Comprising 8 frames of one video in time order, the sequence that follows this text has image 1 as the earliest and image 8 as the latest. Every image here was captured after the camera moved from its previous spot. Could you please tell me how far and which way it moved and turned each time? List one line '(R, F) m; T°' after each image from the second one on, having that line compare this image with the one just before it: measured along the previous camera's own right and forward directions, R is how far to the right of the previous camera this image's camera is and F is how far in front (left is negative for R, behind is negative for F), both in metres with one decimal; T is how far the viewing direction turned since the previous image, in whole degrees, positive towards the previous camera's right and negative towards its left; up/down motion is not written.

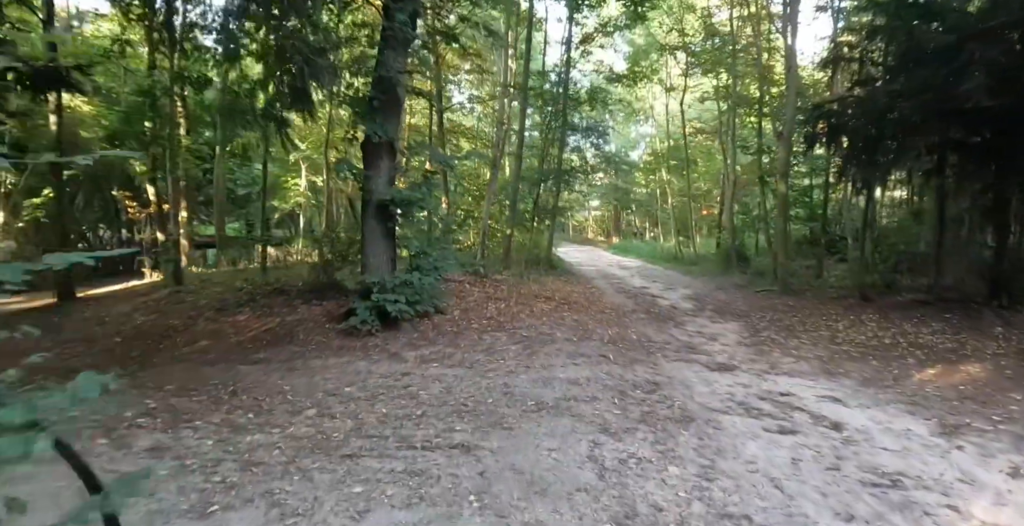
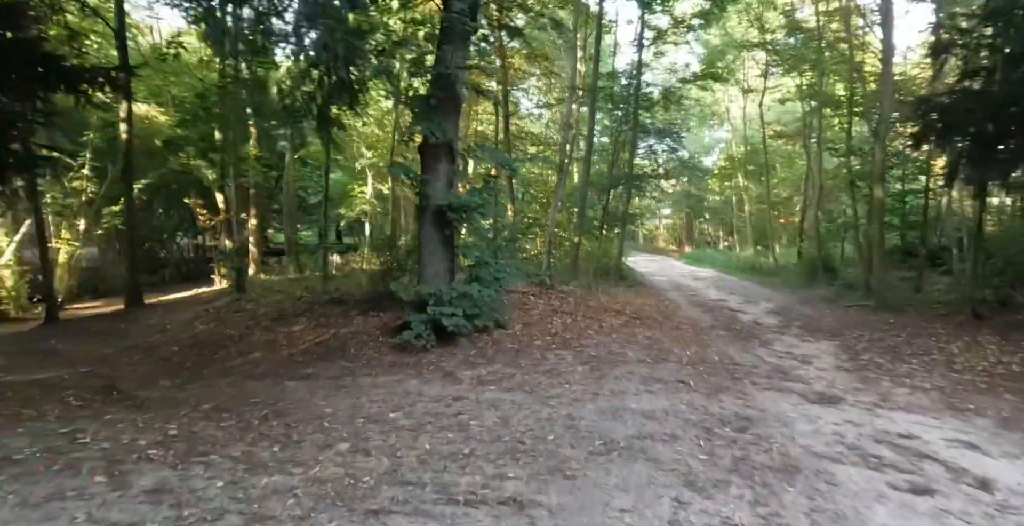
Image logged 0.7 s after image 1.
(0.0, +0.7) m; -6°
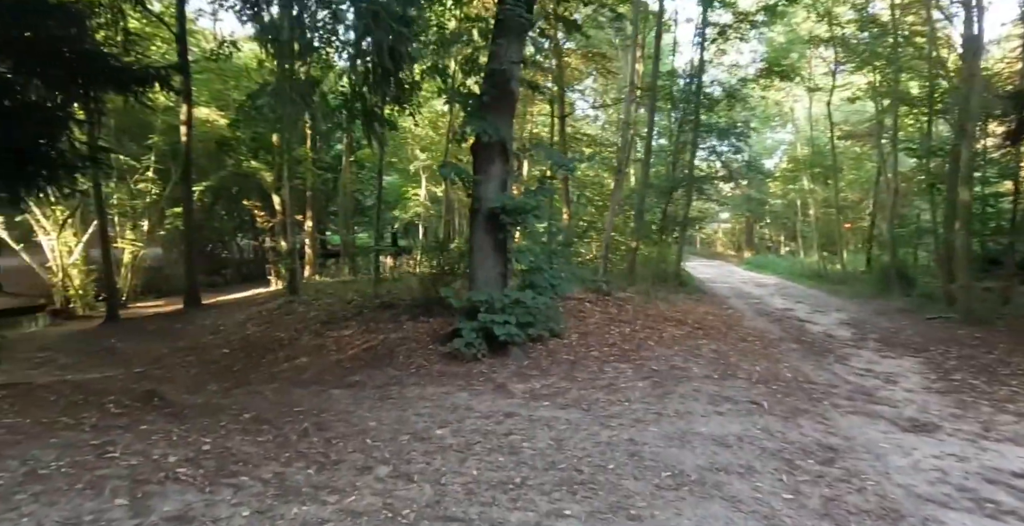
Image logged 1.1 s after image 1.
(0.0, +0.4) m; -4°
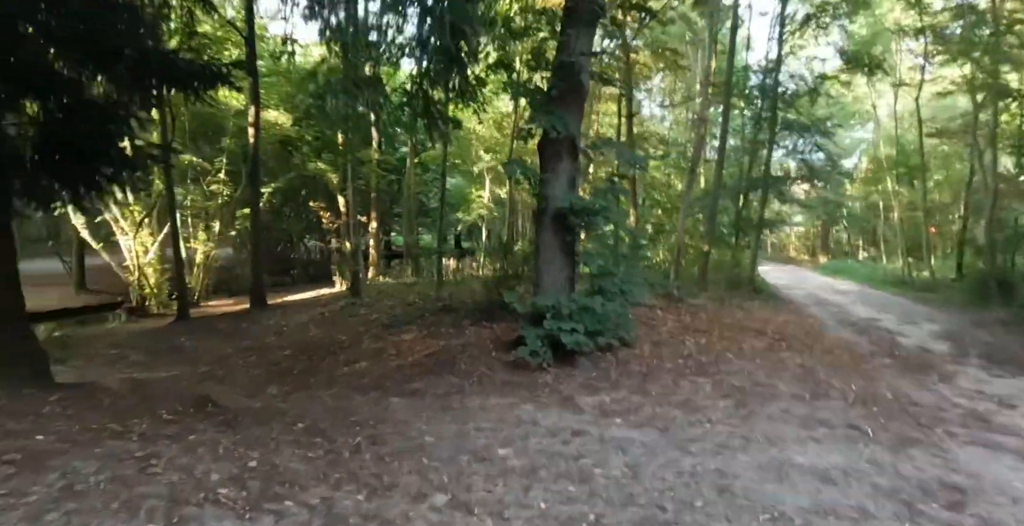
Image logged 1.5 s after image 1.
(-0.1, +0.4) m; -5°
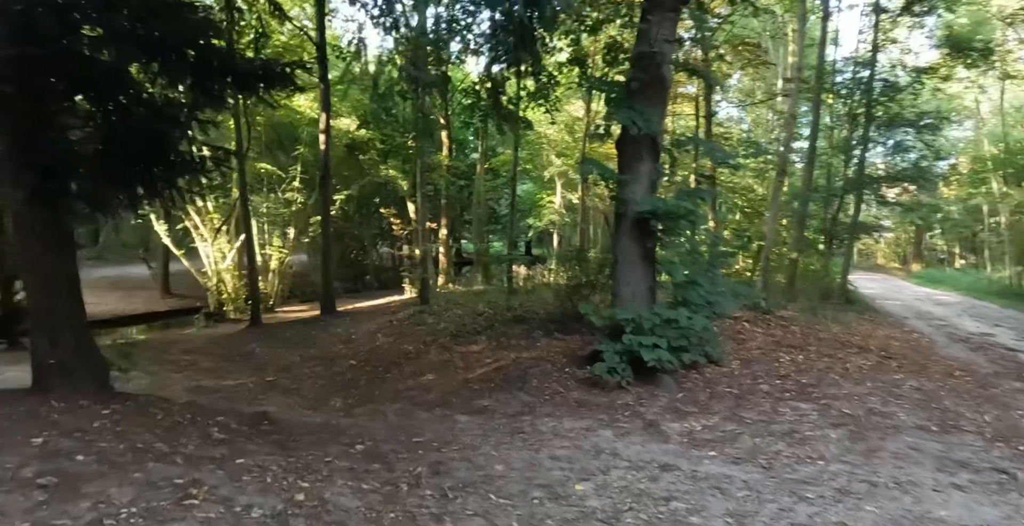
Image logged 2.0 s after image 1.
(-0.1, +0.5) m; -6°
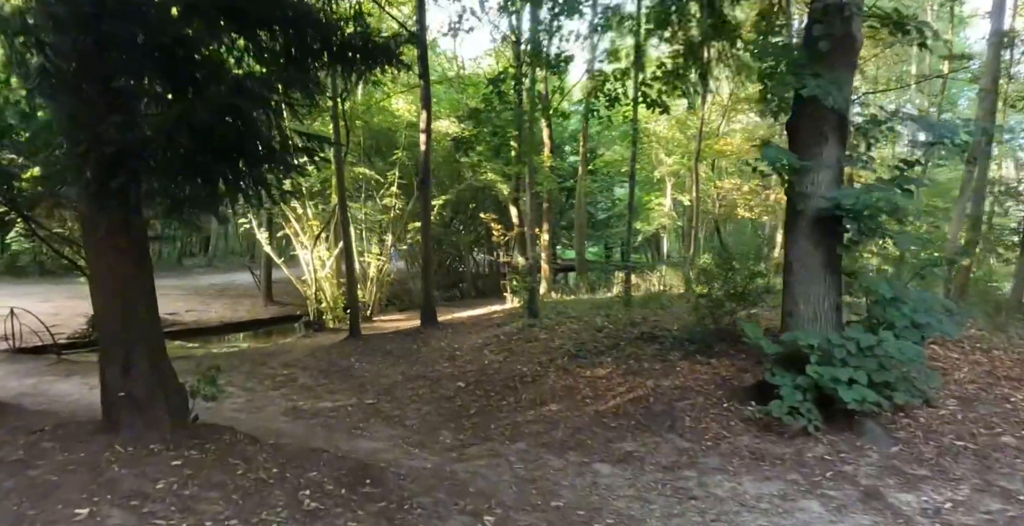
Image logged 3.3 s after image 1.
(-0.5, +1.2) m; -7°
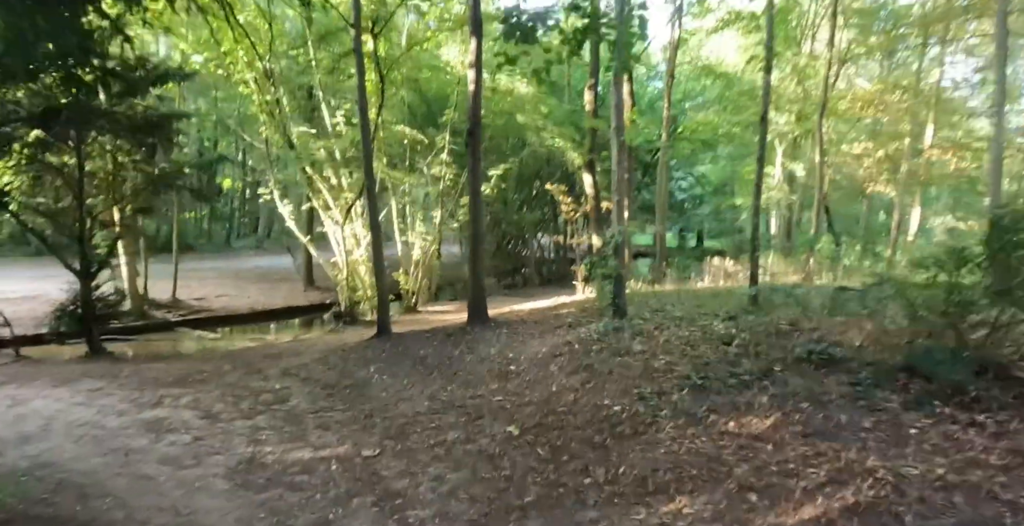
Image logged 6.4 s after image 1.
(-0.2, +3.1) m; -5°
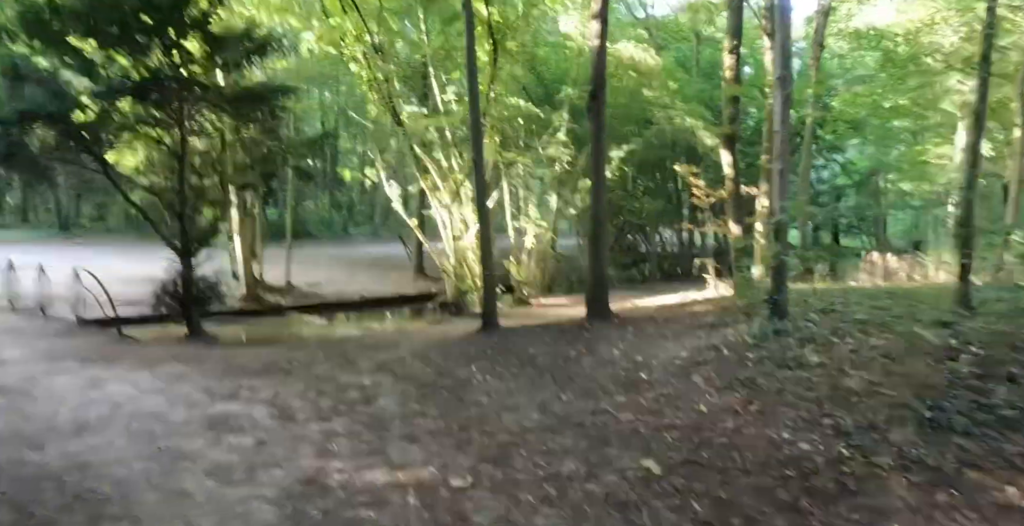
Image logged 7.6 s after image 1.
(-0.2, +1.3) m; -9°
